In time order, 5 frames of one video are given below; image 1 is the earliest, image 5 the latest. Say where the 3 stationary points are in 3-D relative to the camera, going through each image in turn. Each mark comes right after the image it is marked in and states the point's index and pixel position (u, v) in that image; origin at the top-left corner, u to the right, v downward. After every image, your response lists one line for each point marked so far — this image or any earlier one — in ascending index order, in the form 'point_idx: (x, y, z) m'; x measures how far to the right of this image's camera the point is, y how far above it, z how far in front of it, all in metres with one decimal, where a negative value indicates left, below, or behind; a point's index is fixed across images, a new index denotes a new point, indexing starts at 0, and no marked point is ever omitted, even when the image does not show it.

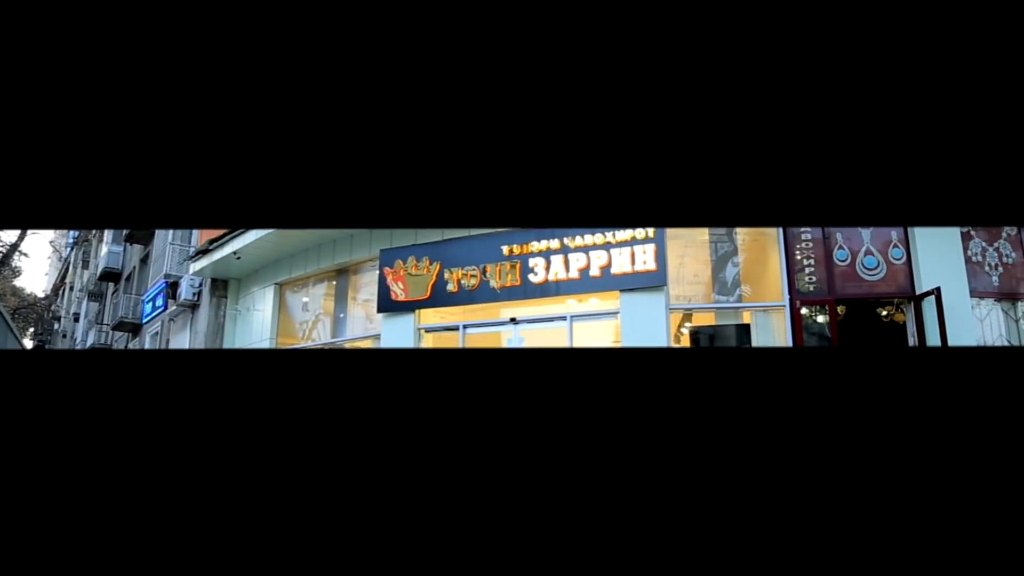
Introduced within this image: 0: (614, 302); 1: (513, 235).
0: (+1.2, -0.2, +9.4) m
1: (0.0, +0.6, +10.0) m
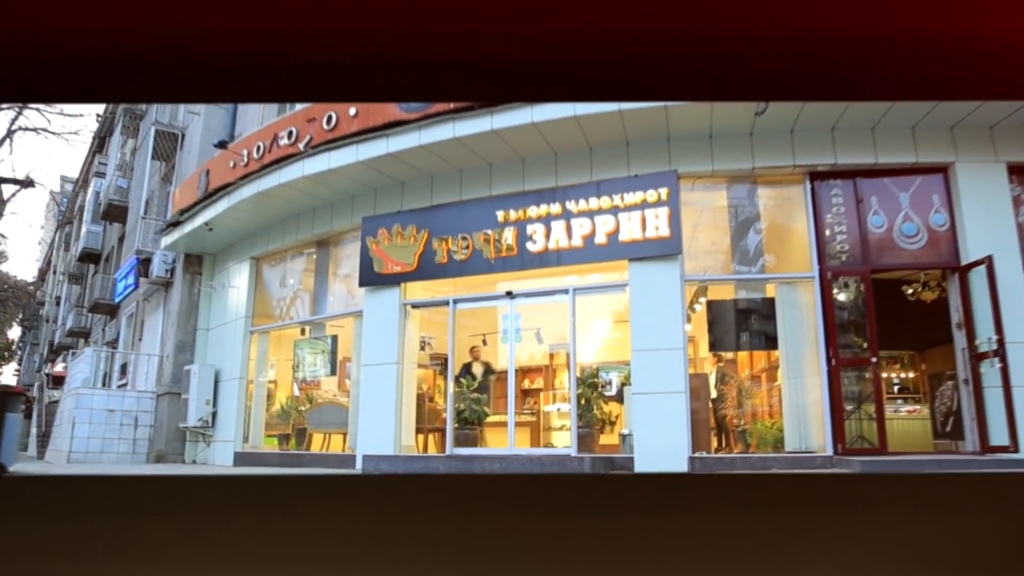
0: (+1.1, +0.2, +8.4) m
1: (0.0, +1.0, +9.0) m
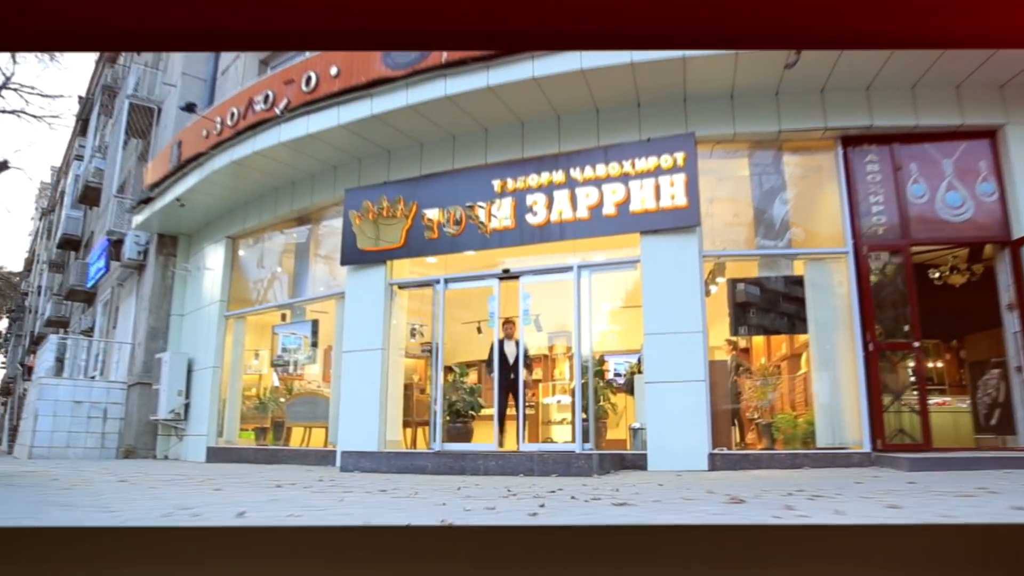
0: (+1.1, +0.4, +7.5) m
1: (-0.1, +1.2, +8.1) m
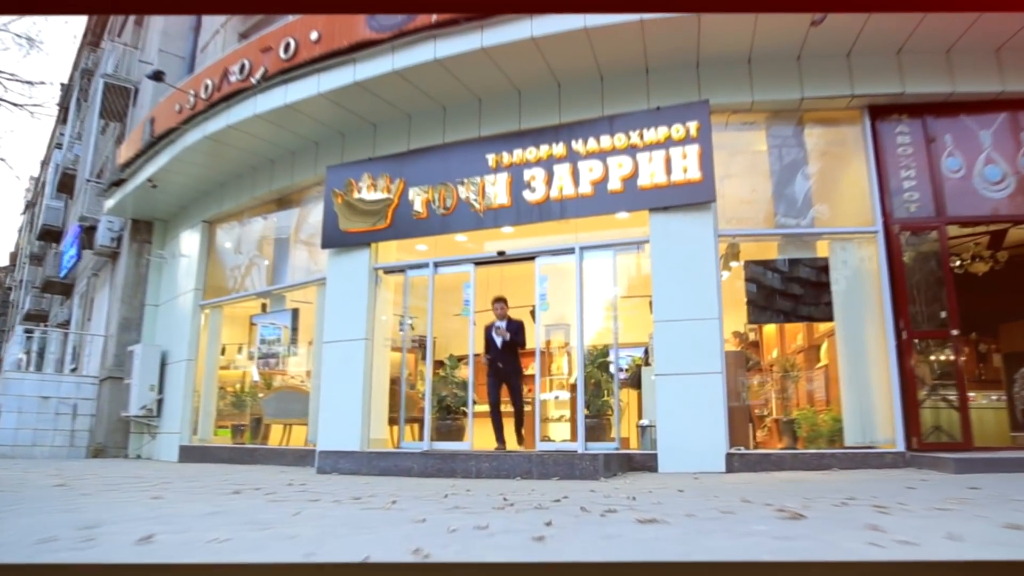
0: (+1.1, +0.5, +6.9) m
1: (-0.1, +1.3, +7.4) m
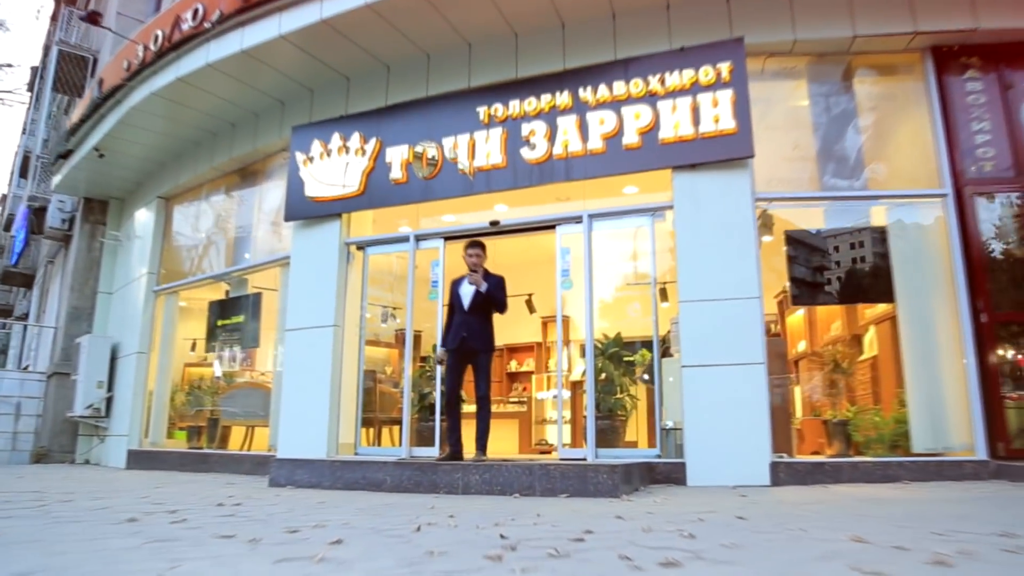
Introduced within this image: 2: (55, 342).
0: (+1.0, +0.7, +5.7) m
1: (-0.1, +1.5, +6.3) m
2: (-5.6, -0.7, +10.2) m
